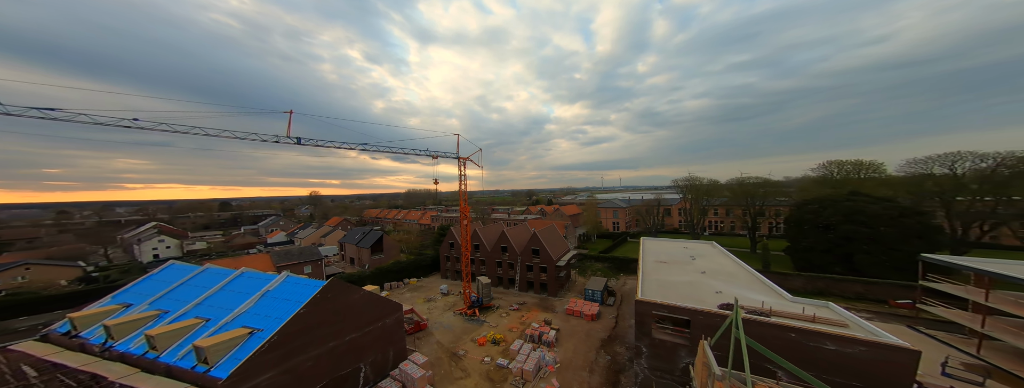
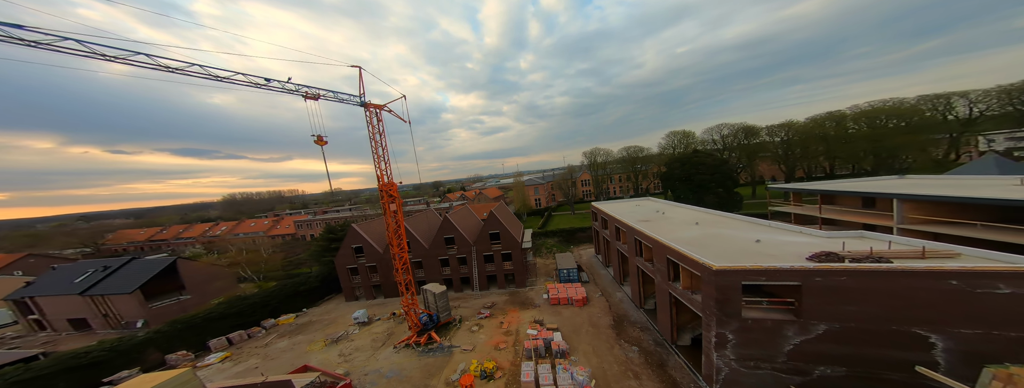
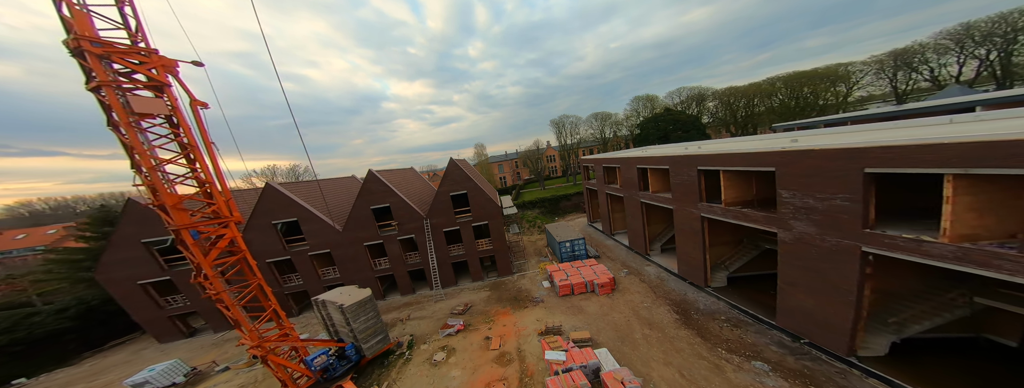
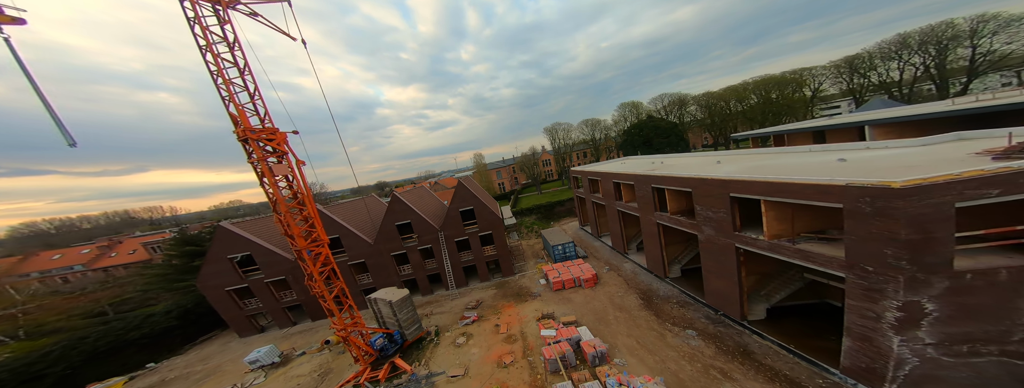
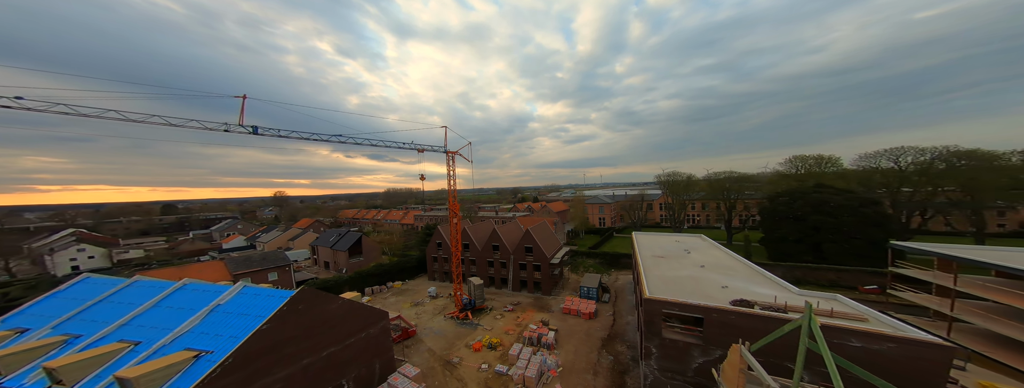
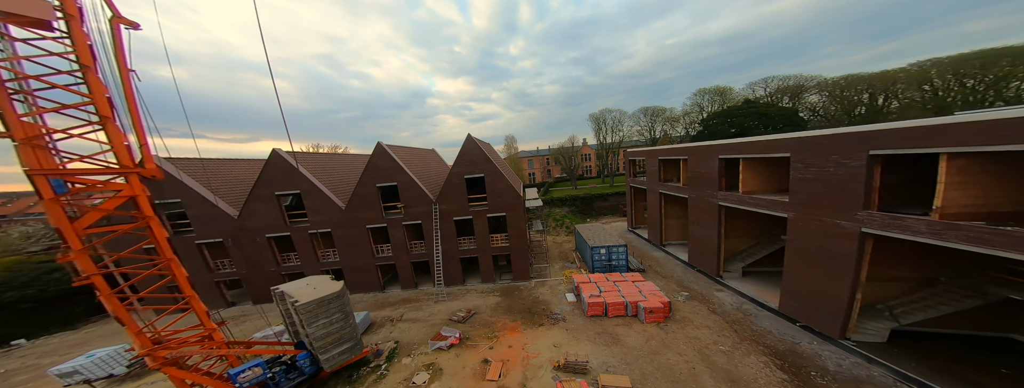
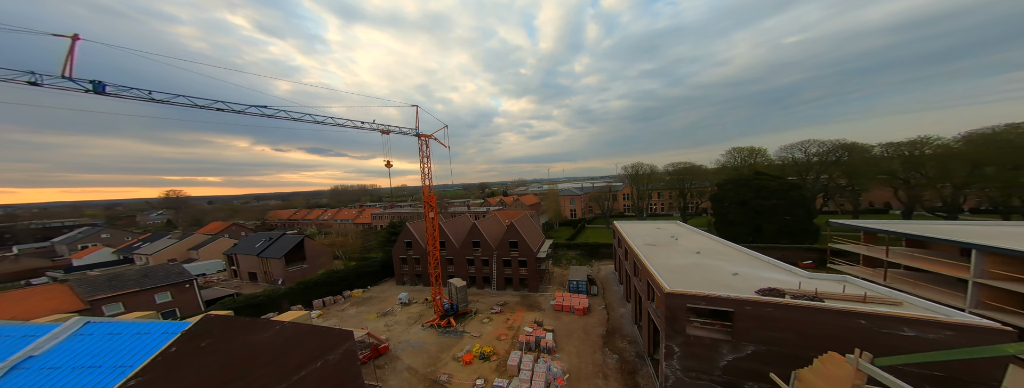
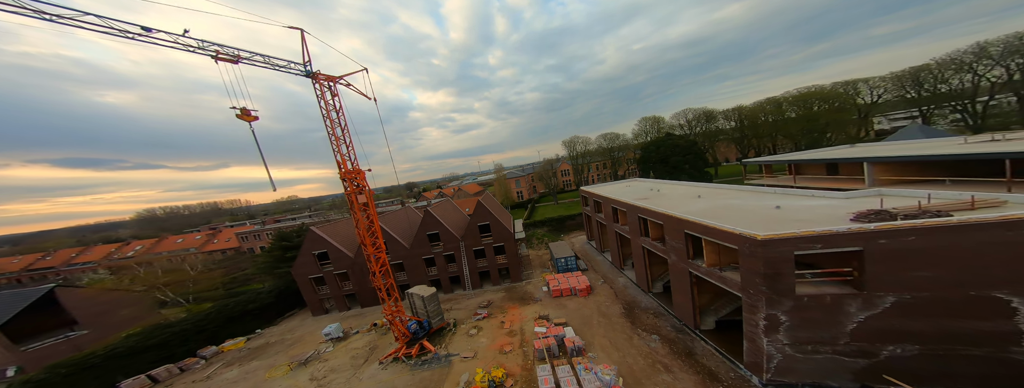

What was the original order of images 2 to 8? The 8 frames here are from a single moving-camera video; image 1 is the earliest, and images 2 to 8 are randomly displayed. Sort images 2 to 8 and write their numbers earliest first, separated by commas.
5, 7, 2, 8, 4, 3, 6
